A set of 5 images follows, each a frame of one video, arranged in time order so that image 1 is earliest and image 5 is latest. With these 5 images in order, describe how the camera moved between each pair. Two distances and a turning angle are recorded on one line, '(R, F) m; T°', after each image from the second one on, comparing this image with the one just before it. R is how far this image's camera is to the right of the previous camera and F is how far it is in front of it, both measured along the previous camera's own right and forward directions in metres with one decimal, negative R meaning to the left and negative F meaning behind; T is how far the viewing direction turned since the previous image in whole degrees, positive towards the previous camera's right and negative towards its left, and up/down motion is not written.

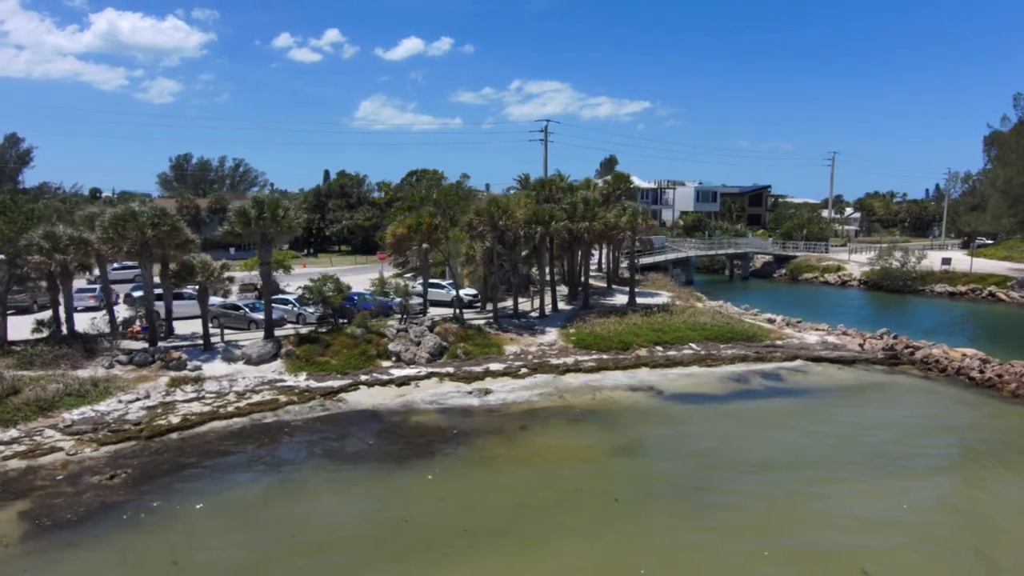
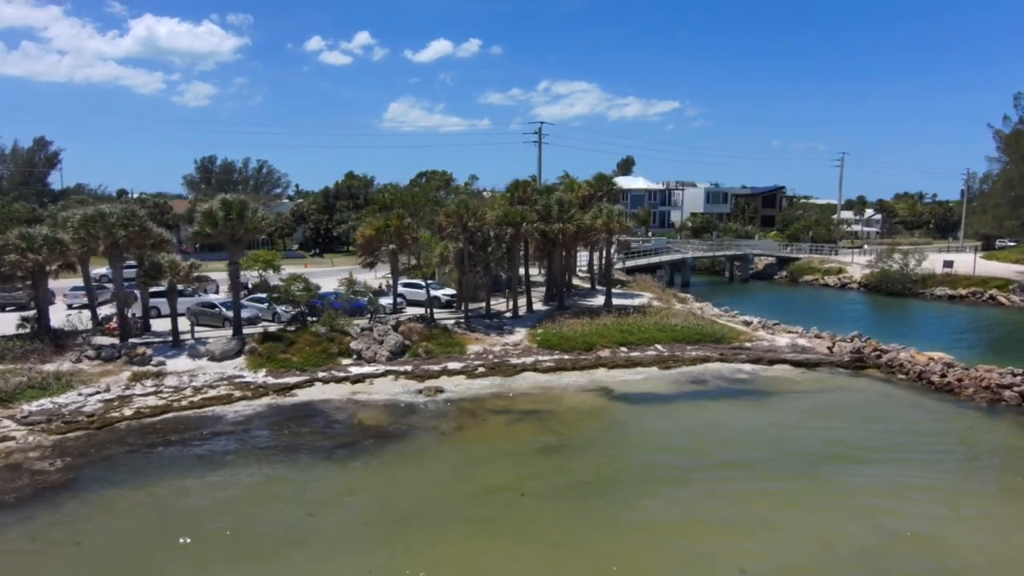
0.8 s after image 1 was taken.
(+3.1, -0.4) m; -2°
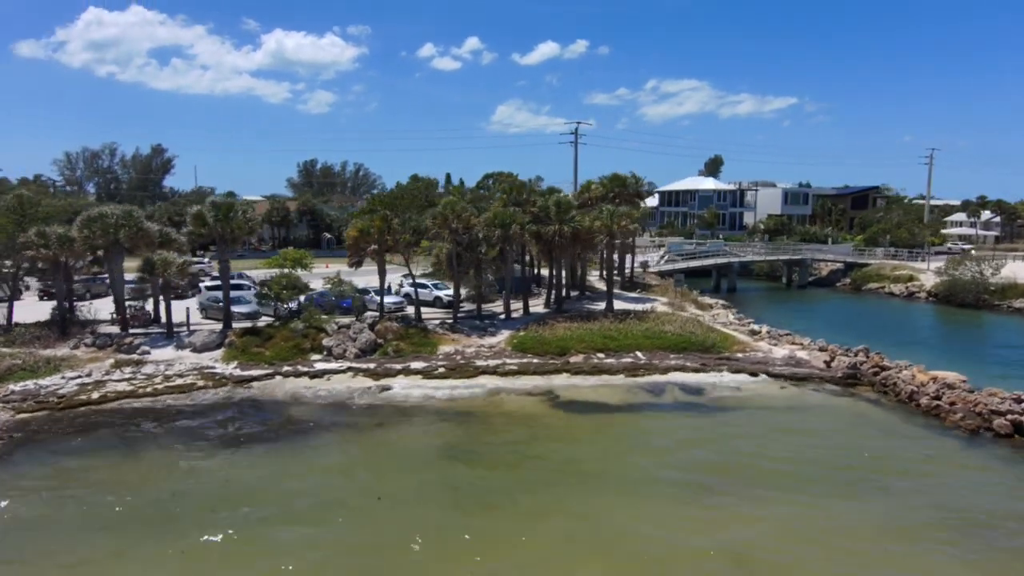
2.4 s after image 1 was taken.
(+6.3, +0.7) m; -9°
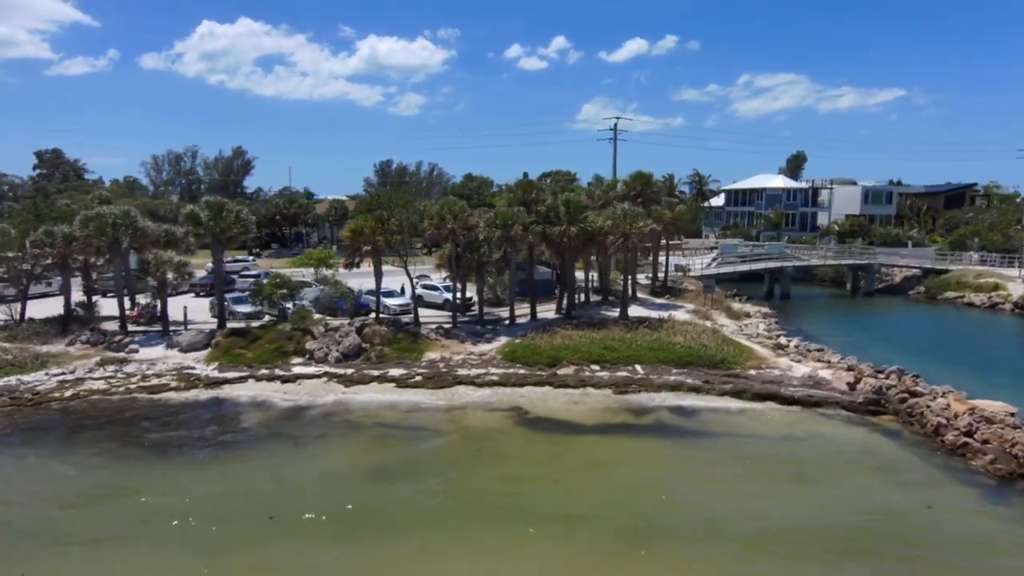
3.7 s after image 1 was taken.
(+4.3, +2.2) m; -7°
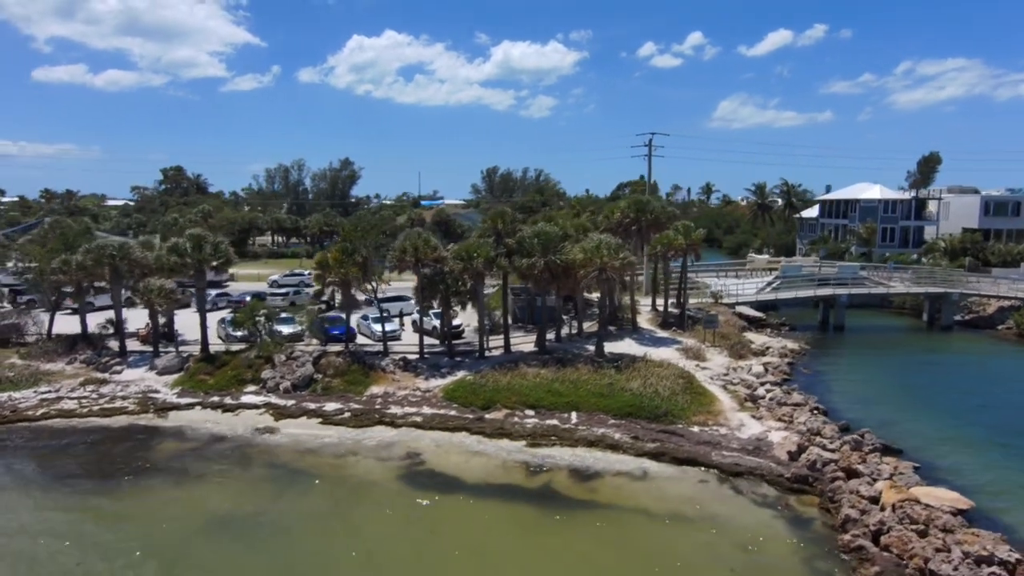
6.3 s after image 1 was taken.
(+8.4, +1.6) m; -11°
